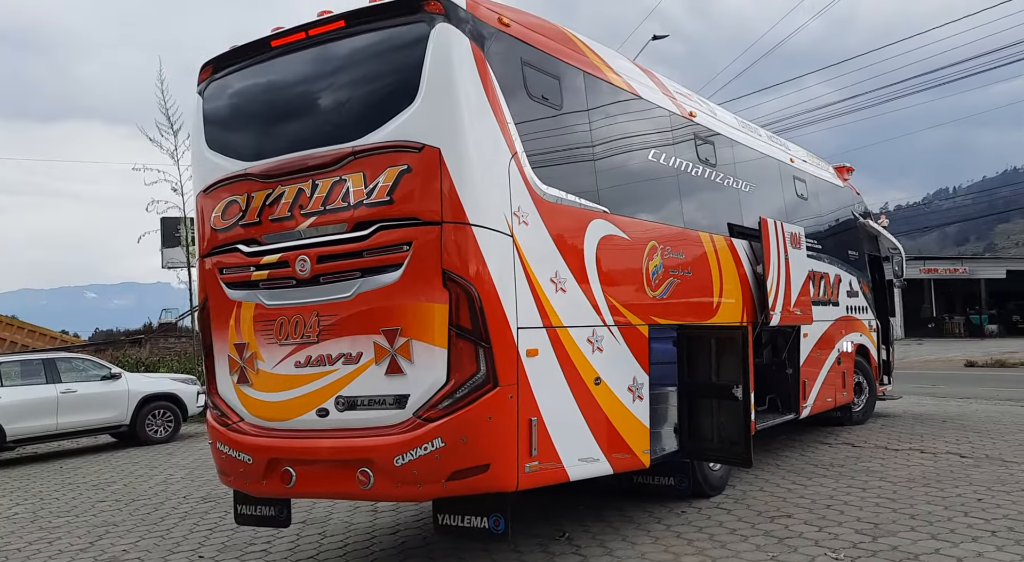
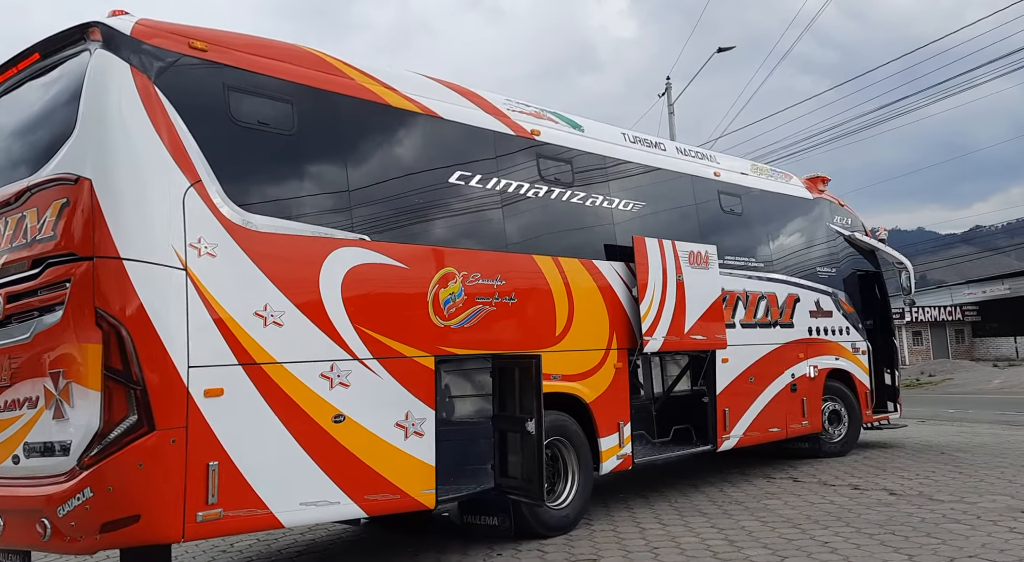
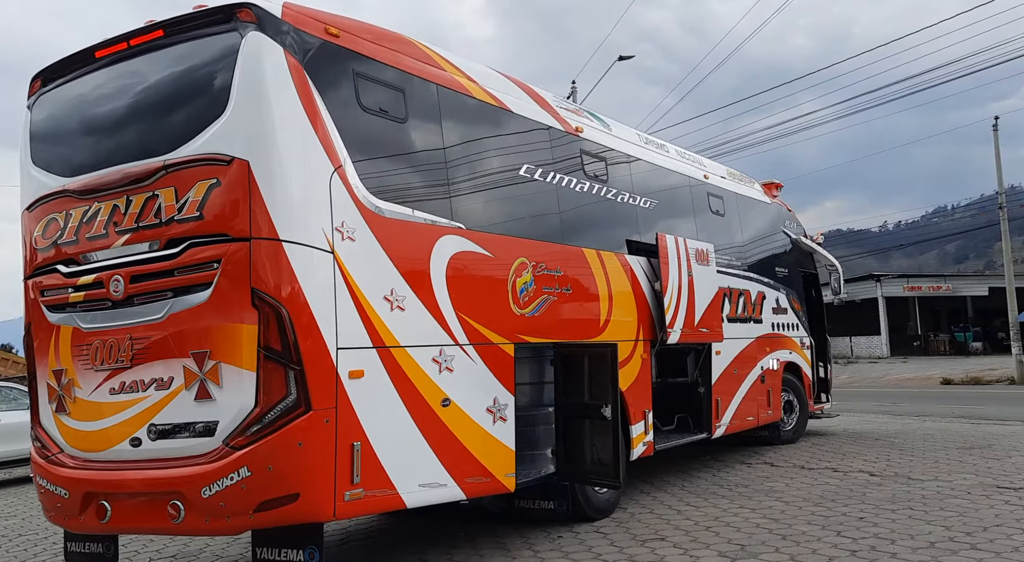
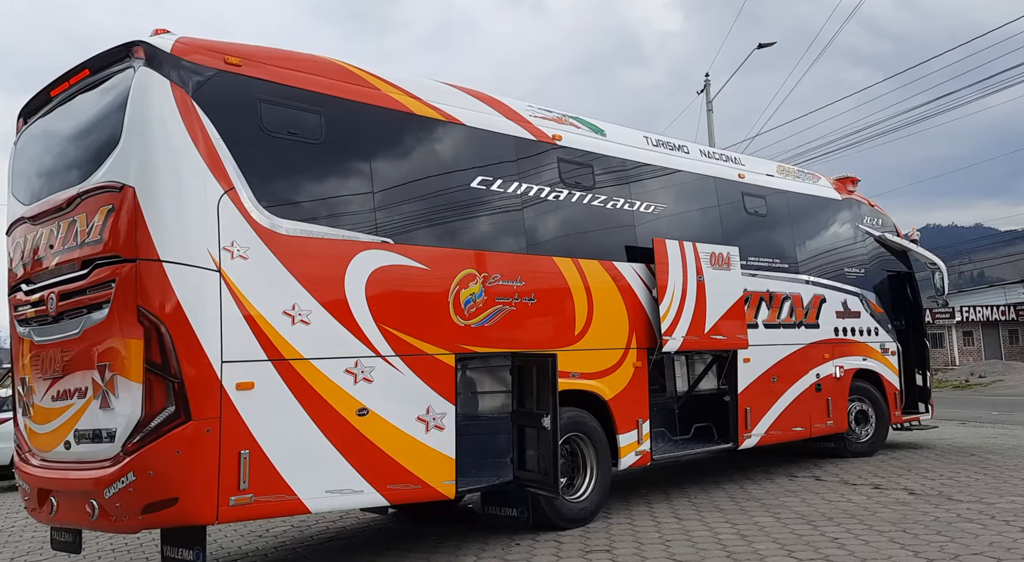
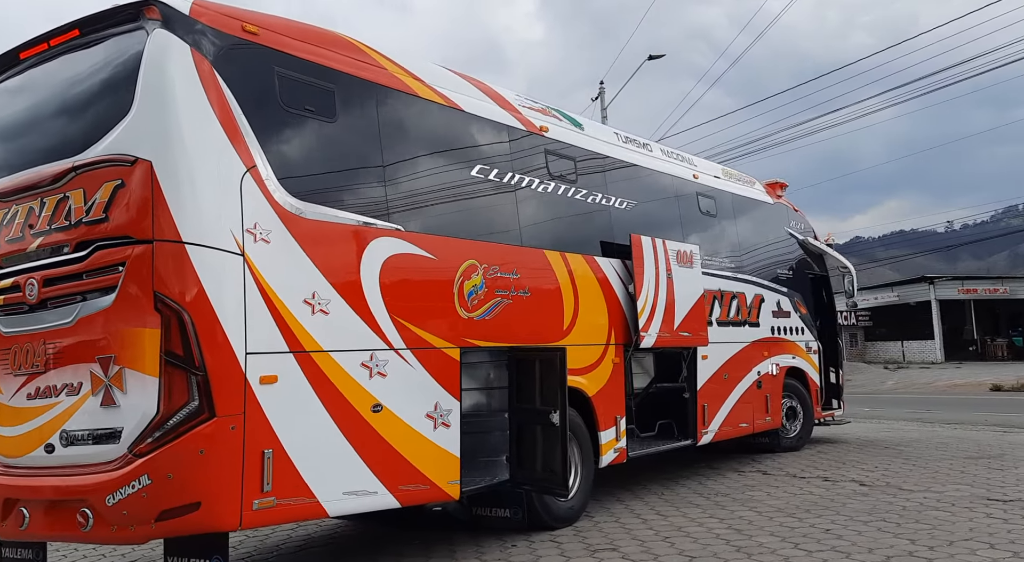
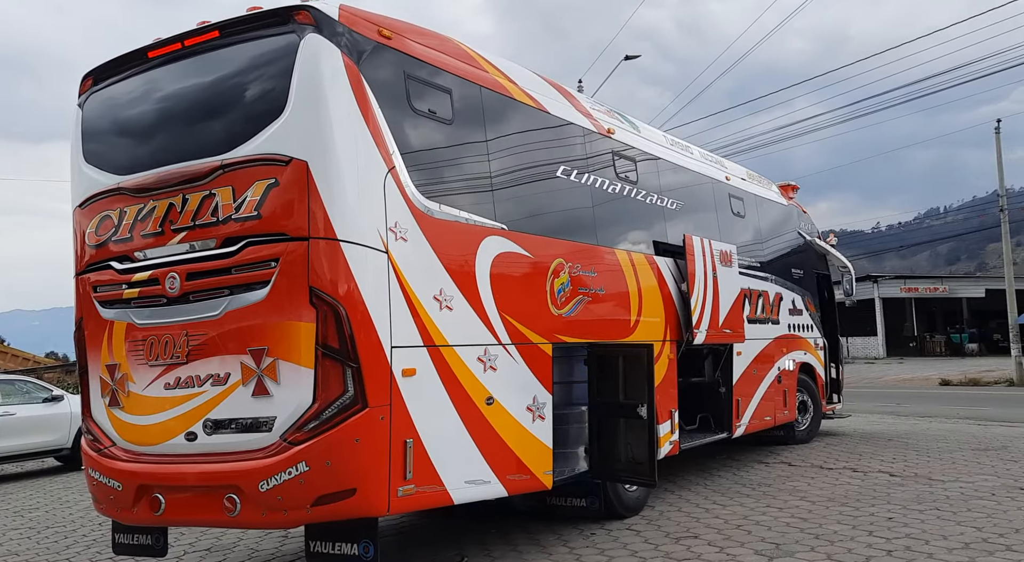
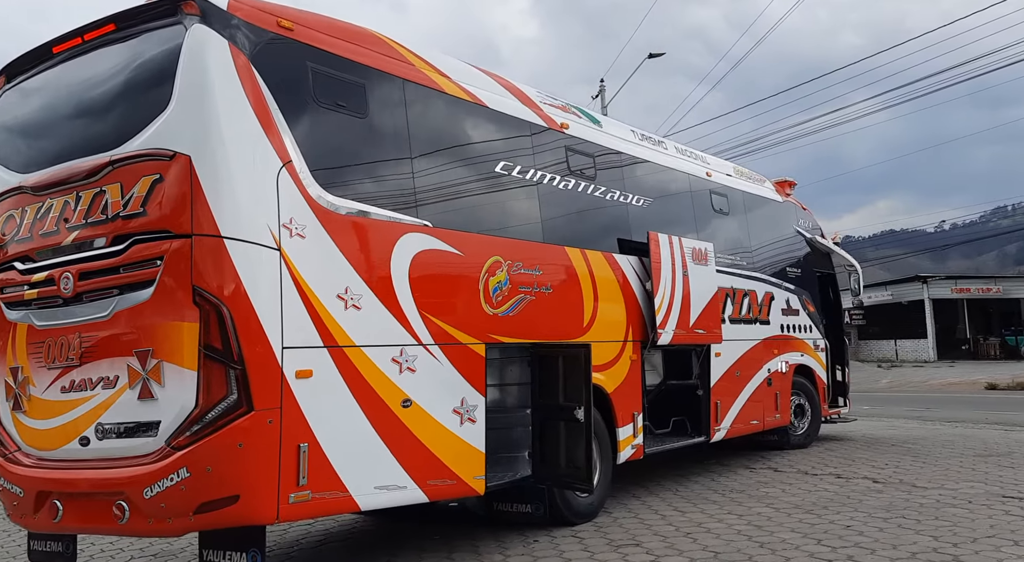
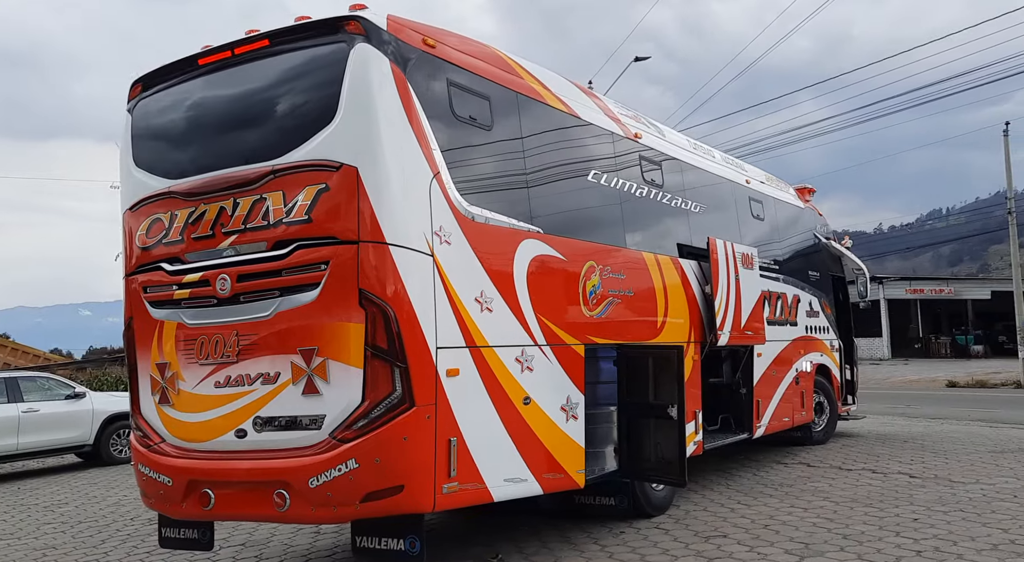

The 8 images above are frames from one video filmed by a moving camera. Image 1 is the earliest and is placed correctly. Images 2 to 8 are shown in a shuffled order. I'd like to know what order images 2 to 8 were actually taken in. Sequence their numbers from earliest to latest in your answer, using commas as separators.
8, 6, 3, 7, 5, 2, 4
